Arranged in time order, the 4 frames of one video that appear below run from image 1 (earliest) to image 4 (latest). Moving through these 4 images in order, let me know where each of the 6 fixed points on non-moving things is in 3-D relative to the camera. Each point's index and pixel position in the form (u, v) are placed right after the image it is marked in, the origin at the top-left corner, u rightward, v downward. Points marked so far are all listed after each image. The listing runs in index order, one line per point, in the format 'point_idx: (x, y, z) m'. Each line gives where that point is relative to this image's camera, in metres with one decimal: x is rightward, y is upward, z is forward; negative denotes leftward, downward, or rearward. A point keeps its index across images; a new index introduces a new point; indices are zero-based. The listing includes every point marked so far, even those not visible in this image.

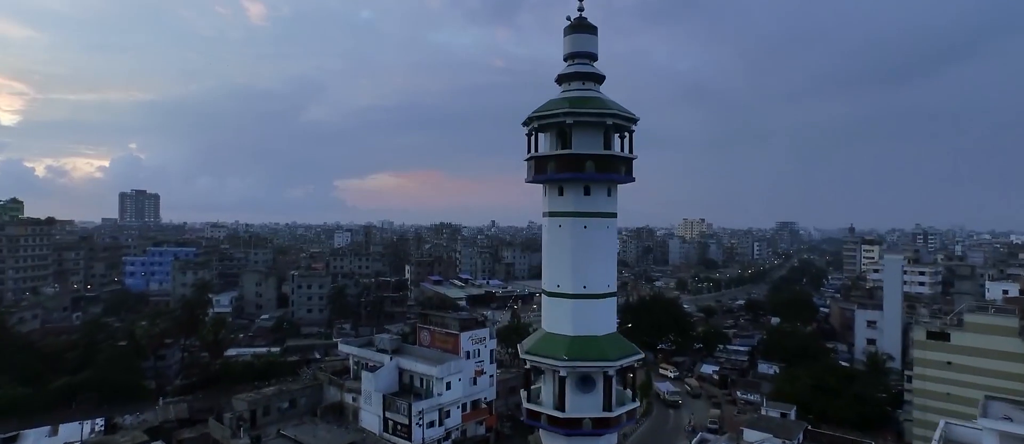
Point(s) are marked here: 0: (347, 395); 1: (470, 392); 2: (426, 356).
0: (-5.4, -5.7, +18.6) m
1: (-1.3, -5.4, +18.1) m
2: (-2.8, -4.3, +18.3) m
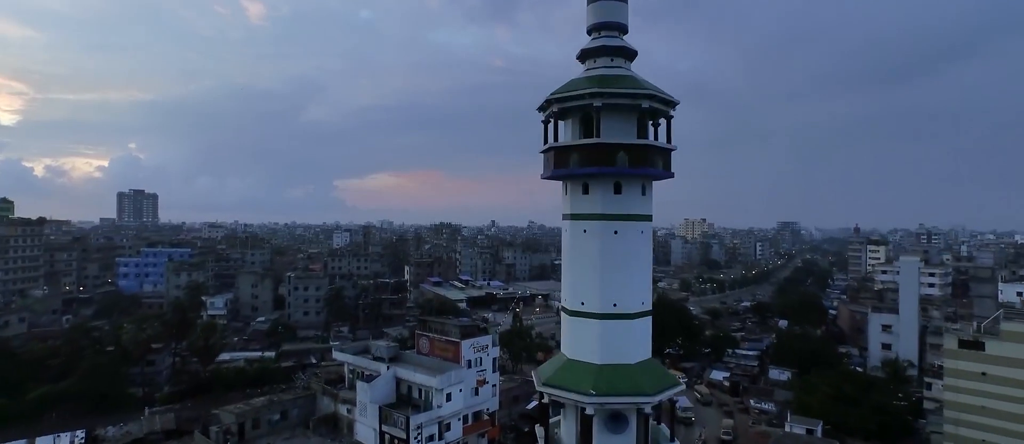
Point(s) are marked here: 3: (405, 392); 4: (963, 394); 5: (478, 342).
0: (-5.3, -5.7, +17.6) m
1: (-1.2, -5.5, +17.1) m
2: (-2.7, -4.3, +17.3) m
3: (-3.2, -5.1, +16.9) m
4: (+13.0, -5.0, +16.3) m
5: (-1.0, -3.8, +17.7) m
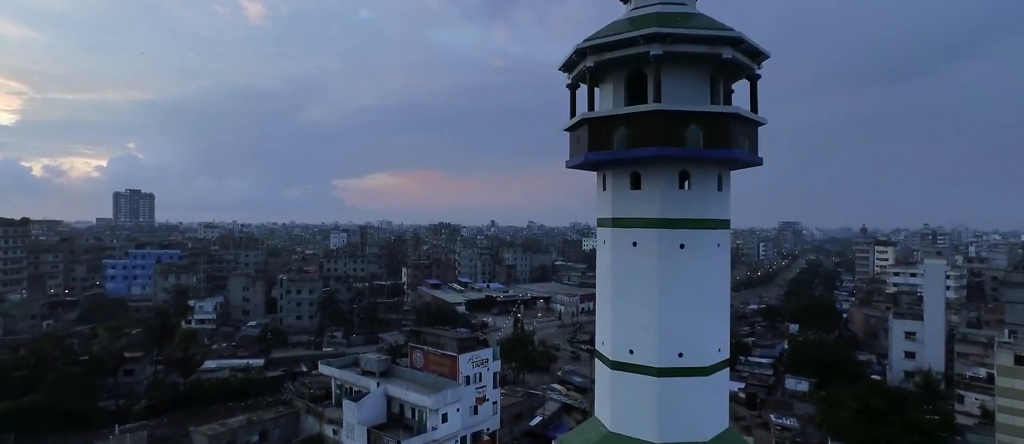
0: (-5.2, -5.8, +16.0) m
1: (-1.2, -5.5, +15.5) m
2: (-2.6, -4.4, +15.7) m
3: (-3.1, -5.1, +15.3) m
4: (+13.1, -5.0, +14.8) m
5: (-1.0, -3.8, +16.1) m
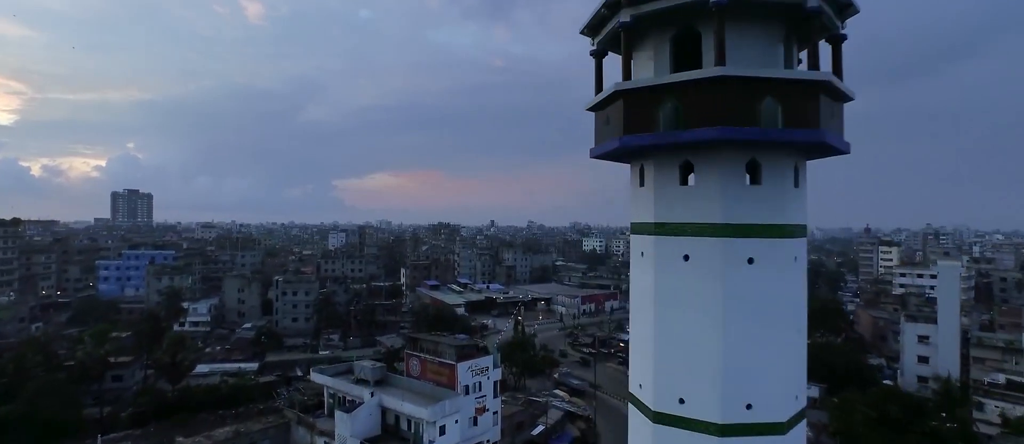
0: (-5.2, -5.8, +15.2) m
1: (-1.1, -5.5, +14.7) m
2: (-2.5, -4.4, +14.9) m
3: (-3.1, -5.1, +14.5) m
4: (+13.1, -5.0, +13.9) m
5: (-0.9, -3.8, +15.3) m
